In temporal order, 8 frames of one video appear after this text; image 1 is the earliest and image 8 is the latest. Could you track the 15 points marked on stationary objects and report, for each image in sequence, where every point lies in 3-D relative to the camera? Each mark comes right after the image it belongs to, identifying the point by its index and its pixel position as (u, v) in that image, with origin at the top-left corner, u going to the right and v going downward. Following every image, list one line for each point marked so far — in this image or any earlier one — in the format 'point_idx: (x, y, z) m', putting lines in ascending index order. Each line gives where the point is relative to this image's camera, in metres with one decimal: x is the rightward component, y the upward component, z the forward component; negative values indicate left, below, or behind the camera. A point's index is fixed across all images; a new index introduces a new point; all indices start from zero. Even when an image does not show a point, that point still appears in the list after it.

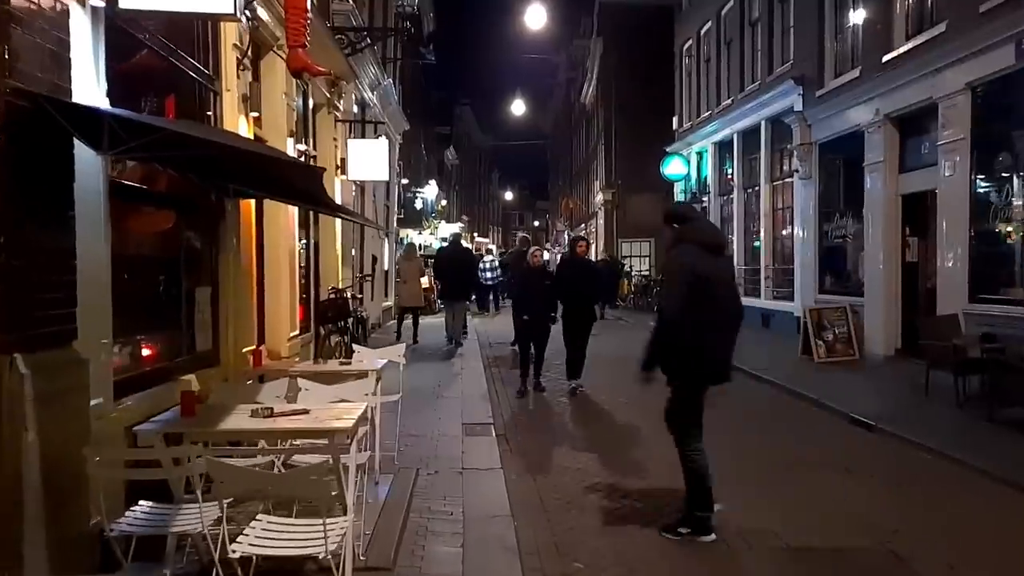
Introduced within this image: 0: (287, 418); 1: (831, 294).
0: (-1.4, -0.8, +4.5) m
1: (+6.5, -0.1, +14.6) m
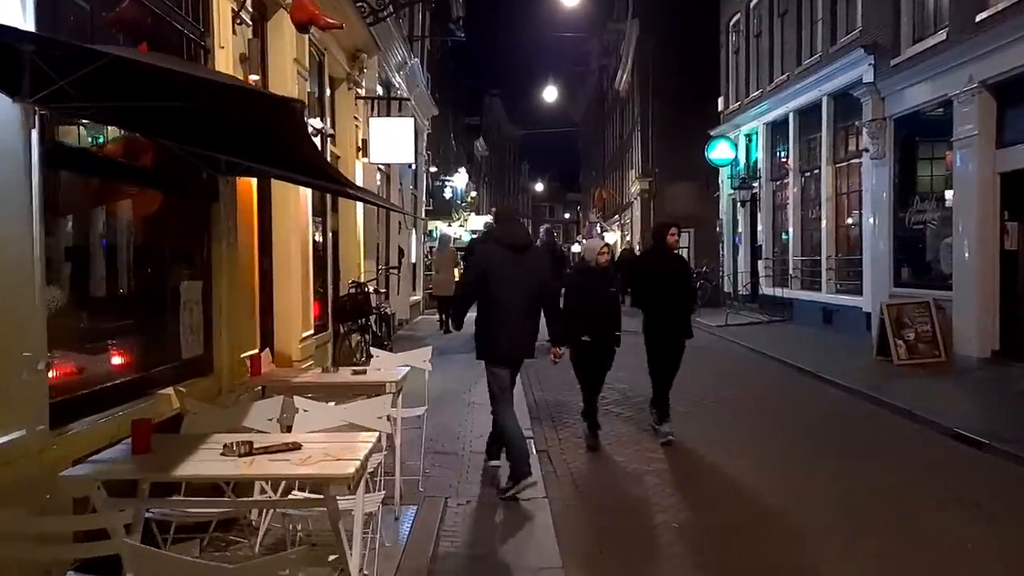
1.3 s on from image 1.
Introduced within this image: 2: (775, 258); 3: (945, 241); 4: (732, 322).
0: (-1.1, -0.8, +3.3) m
1: (+7.2, 0.0, +13.1) m
2: (+7.2, +0.8, +19.4) m
3: (+7.5, +0.9, +12.6) m
4: (+5.8, -0.9, +18.7) m
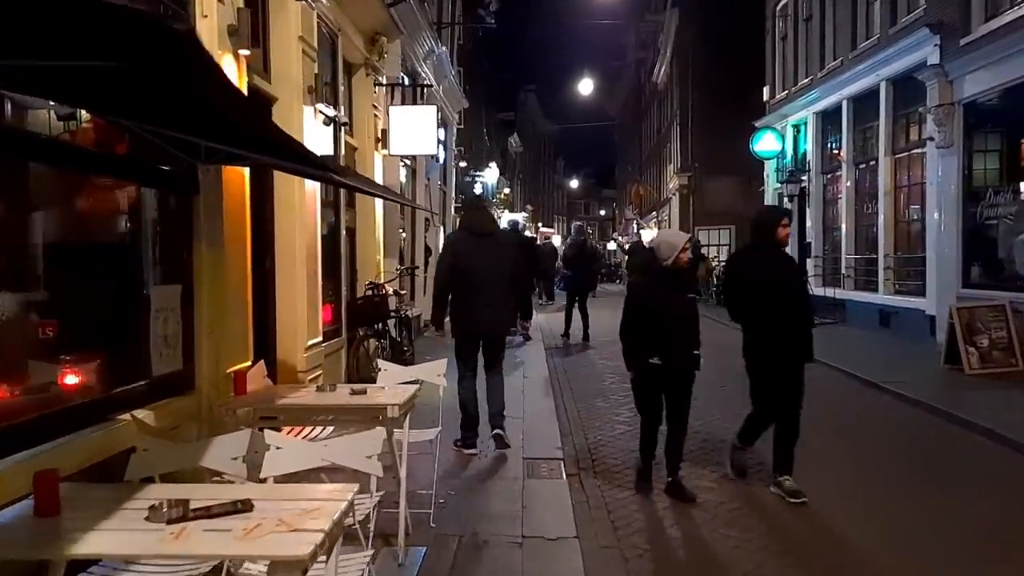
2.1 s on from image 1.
0: (-1.1, -0.8, +2.5) m
1: (+7.8, 0.0, +11.8) m
2: (+8.0, +0.8, +18.2) m
3: (+8.0, +0.8, +11.4) m
4: (+6.6, -0.9, +17.5) m
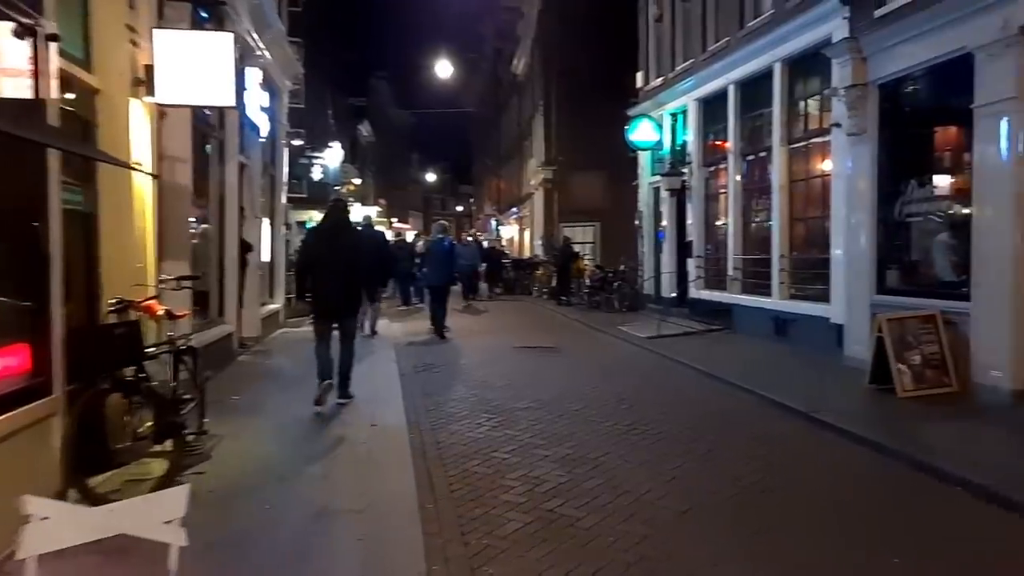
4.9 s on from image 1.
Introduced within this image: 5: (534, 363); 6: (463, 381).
0: (-1.1, -1.0, -0.7) m
1: (+5.6, -0.1, +10.2) m
2: (+4.6, +0.7, +16.5) m
3: (+6.0, +0.7, +9.8) m
4: (+3.4, -1.0, +15.6) m
5: (+0.4, -1.3, +12.7) m
6: (-0.8, -1.5, +11.1) m
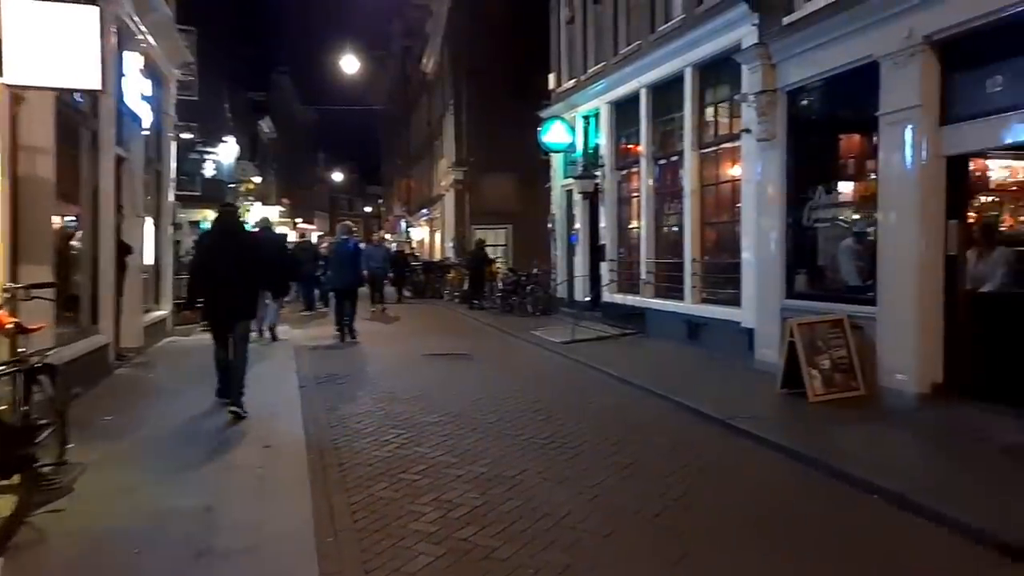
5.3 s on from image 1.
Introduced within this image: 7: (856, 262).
0: (-1.0, -1.1, -1.3) m
1: (+4.4, -0.2, +10.4) m
2: (+2.6, +0.6, +16.4) m
3: (+4.7, +0.7, +10.0) m
4: (+1.5, -1.1, +15.4) m
5: (-1.1, -1.4, +12.2) m
6: (-2.1, -1.5, +10.4) m
7: (+4.8, +0.4, +9.8) m
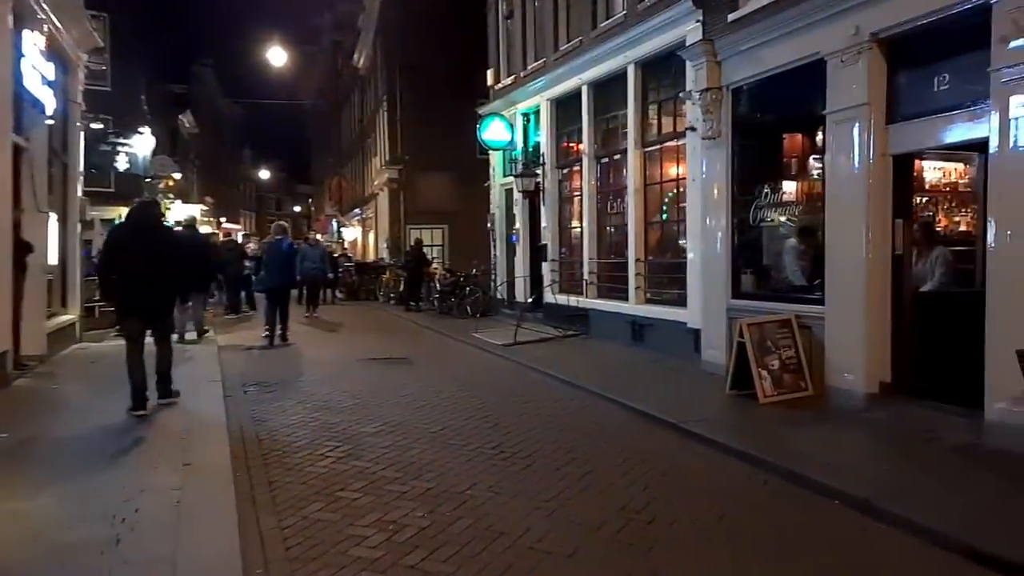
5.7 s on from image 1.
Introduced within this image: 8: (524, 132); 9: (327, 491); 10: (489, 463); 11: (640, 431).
0: (-0.7, -1.1, -1.9) m
1: (+3.5, -0.2, +10.3) m
2: (+1.2, +0.6, +16.2) m
3: (+3.9, +0.7, +10.0) m
4: (+0.2, -1.1, +15.0) m
5: (-2.1, -1.4, +11.6) m
6: (-2.9, -1.6, +9.7) m
7: (+4.0, +0.4, +9.8) m
8: (+0.3, +4.0, +18.2) m
9: (-1.6, -1.8, +6.3) m
10: (-0.2, -1.7, +6.8) m
11: (+1.5, -1.7, +8.3) m
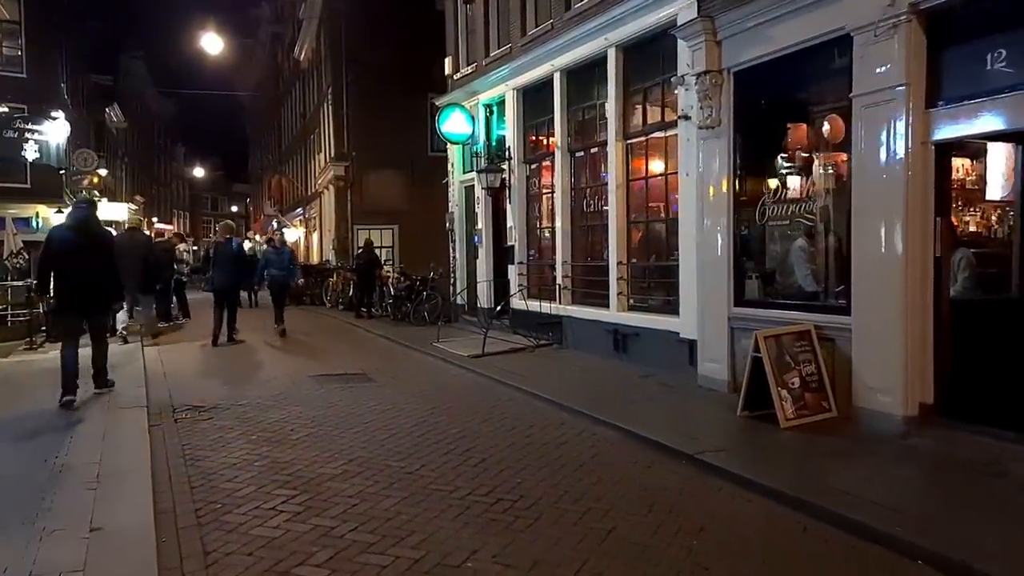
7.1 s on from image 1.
0: (0.0, -1.2, -3.2) m
1: (+3.3, -0.3, +9.2) m
2: (+0.5, +0.5, +14.9) m
3: (+3.7, +0.6, +8.9) m
4: (-0.4, -1.2, +13.7) m
5: (-2.4, -1.6, +10.1) m
6: (-3.1, -1.7, +8.2) m
7: (+3.8, +0.3, +8.7) m
8: (-0.6, +3.9, +16.8) m
9: (-1.6, -1.9, +4.8) m
10: (-0.2, -1.8, +5.5) m
11: (+1.4, -1.8, +7.0) m
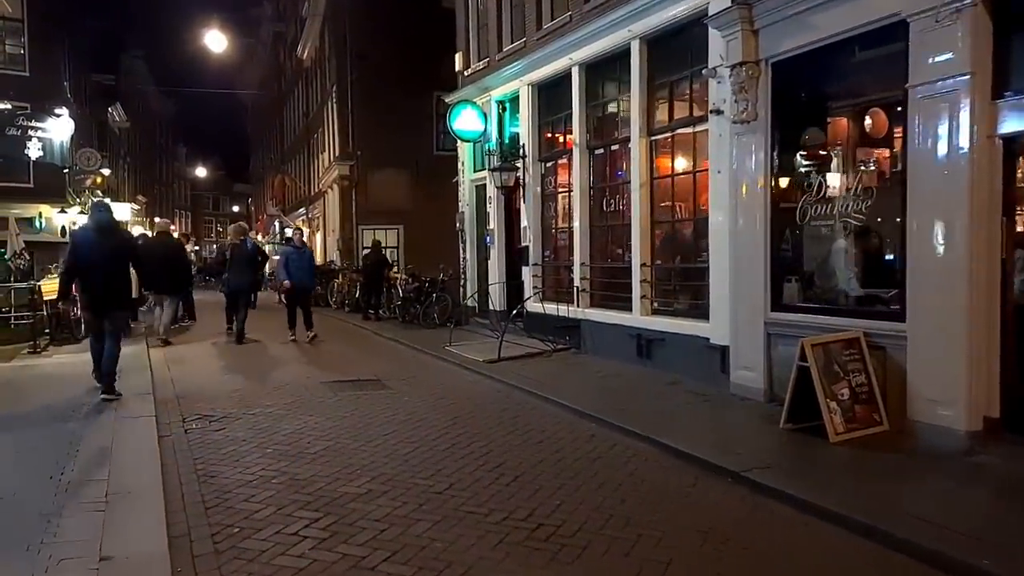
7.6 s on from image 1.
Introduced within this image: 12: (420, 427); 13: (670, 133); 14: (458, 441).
0: (+0.3, -1.2, -3.7) m
1: (+3.6, -0.3, +8.7) m
2: (+0.8, +0.5, +14.4) m
3: (+4.0, +0.5, +8.4) m
4: (-0.1, -1.2, +13.2) m
5: (-2.1, -1.6, +9.5) m
6: (-2.8, -1.7, +7.6) m
7: (+4.1, +0.2, +8.2) m
8: (-0.3, +3.8, +16.3) m
9: (-1.3, -1.9, +4.3) m
10: (+0.1, -1.8, +5.0) m
11: (+1.7, -1.8, +6.5) m
12: (-1.1, -1.6, +8.3) m
13: (+2.5, +2.5, +11.3) m
14: (-0.6, -1.7, +7.7) m
